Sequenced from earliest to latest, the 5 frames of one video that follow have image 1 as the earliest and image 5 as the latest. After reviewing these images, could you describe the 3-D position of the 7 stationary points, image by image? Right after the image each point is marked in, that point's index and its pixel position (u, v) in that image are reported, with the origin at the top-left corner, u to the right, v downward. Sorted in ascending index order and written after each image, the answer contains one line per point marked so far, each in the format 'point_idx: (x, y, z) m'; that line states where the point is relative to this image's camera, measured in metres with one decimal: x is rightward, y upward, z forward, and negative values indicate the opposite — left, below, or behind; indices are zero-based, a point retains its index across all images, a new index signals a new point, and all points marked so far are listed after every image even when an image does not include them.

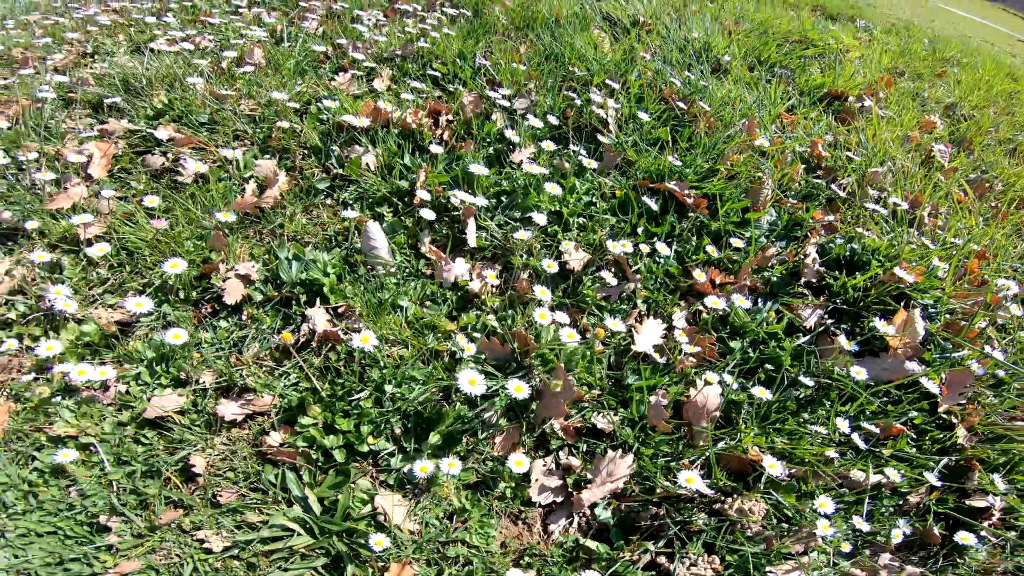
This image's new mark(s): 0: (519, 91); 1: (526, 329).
0: (0.0, +1.0, +2.2) m
1: (+0.1, -0.2, +1.7) m
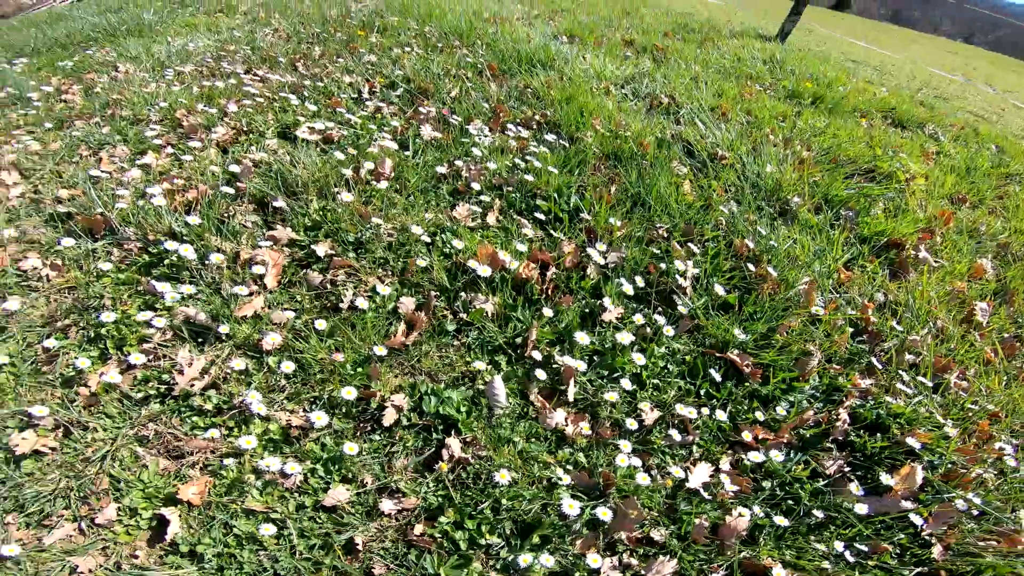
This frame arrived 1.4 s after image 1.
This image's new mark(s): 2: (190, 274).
0: (+0.6, +0.3, +2.6) m
1: (+0.5, -0.9, +2.2) m
2: (-1.8, +0.1, +2.5) m
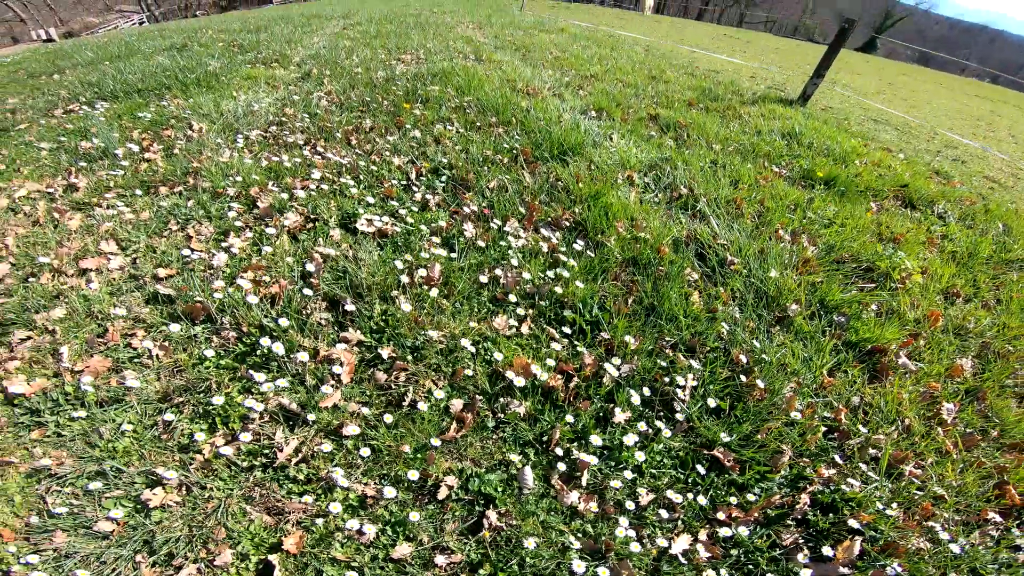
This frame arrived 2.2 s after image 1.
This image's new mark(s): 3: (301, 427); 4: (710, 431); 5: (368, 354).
0: (+0.8, -0.4, +3.1) m
1: (+0.6, -1.6, +2.9) m
2: (-1.6, -0.5, +3.1) m
3: (-1.4, -0.9, +3.1) m
4: (+1.3, -0.9, +3.0) m
5: (-1.0, -0.4, +3.1) m
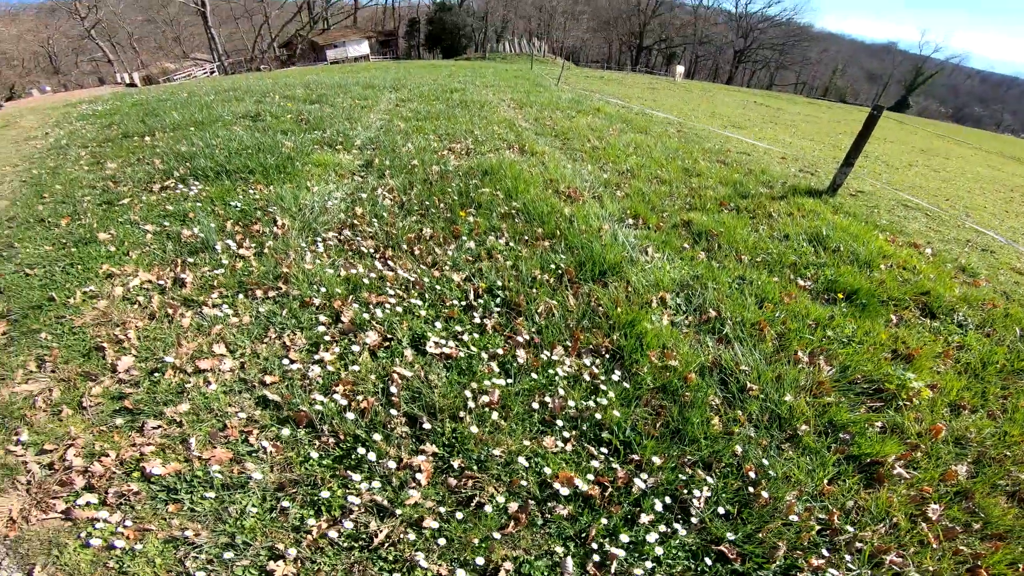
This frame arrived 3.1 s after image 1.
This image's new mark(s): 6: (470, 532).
0: (+1.1, -1.5, +3.7) m
1: (+1.0, -2.7, +3.7) m
2: (-1.2, -1.5, +3.8) m
3: (-1.1, -1.9, +3.8) m
4: (+1.7, -2.0, +3.7) m
5: (-0.6, -1.4, +3.8) m
6: (-0.4, -2.0, +3.7) m
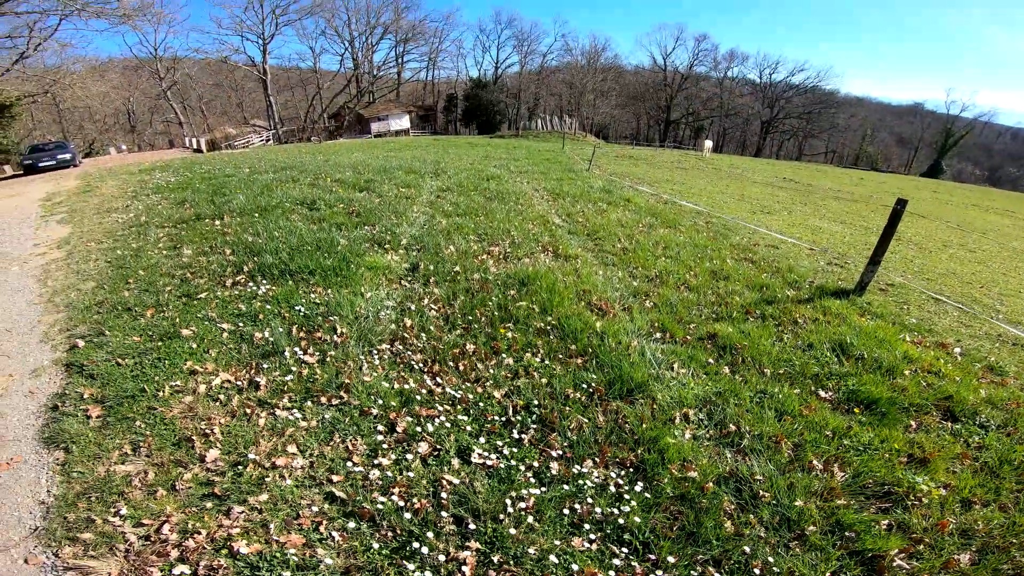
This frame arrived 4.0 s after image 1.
0: (+1.4, -2.6, +4.2) m
1: (+1.2, -3.8, +4.2) m
2: (-0.9, -2.5, +4.3) m
3: (-0.8, -3.0, +4.4) m
4: (+1.9, -3.1, +4.1) m
5: (-0.3, -2.5, +4.3) m
6: (-0.1, -3.0, +4.3) m
